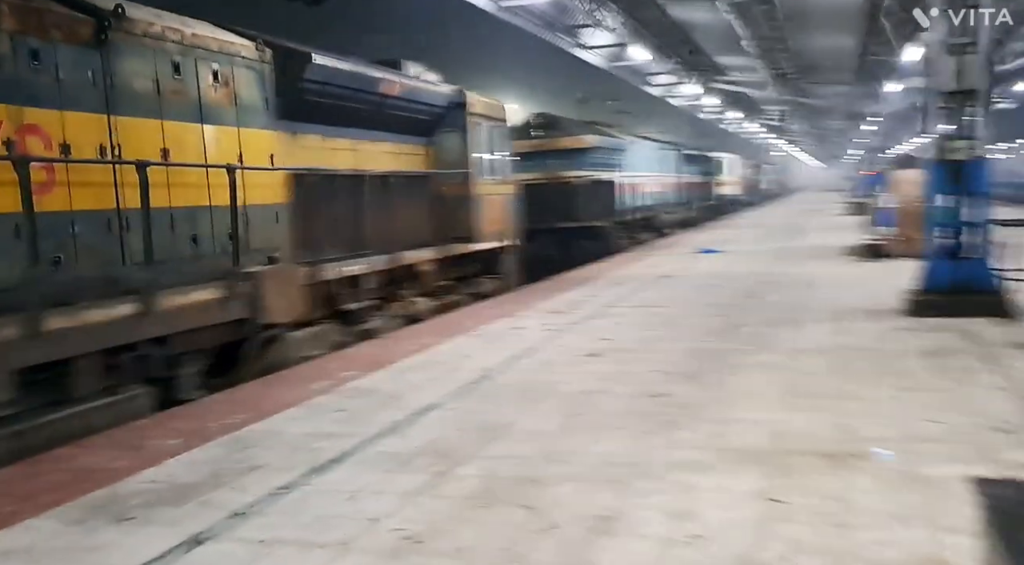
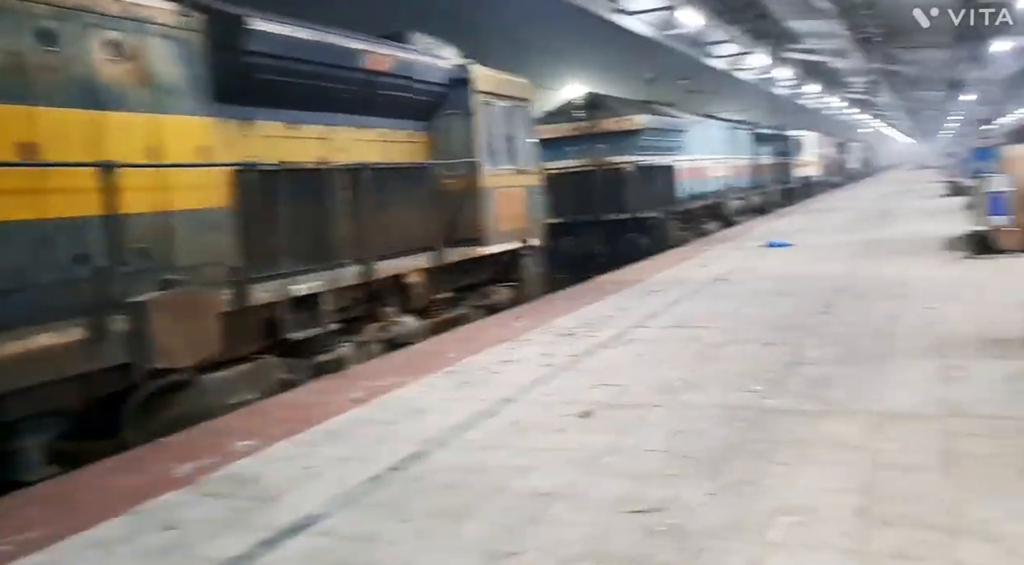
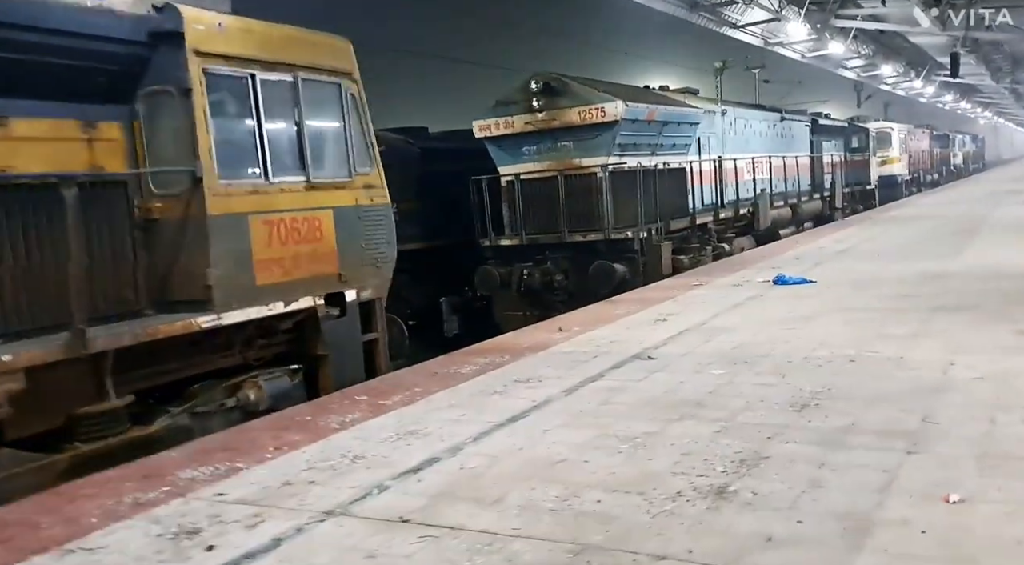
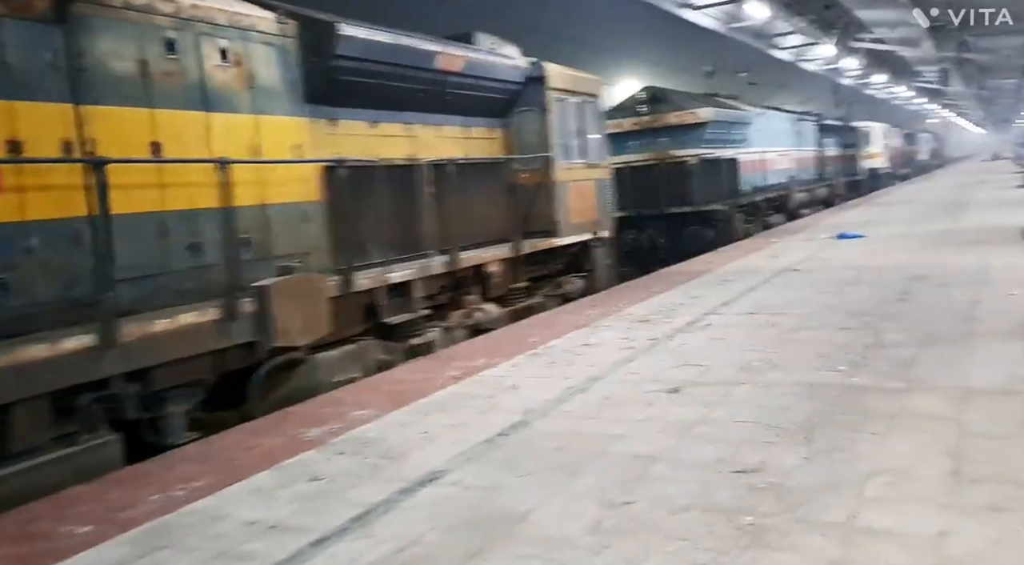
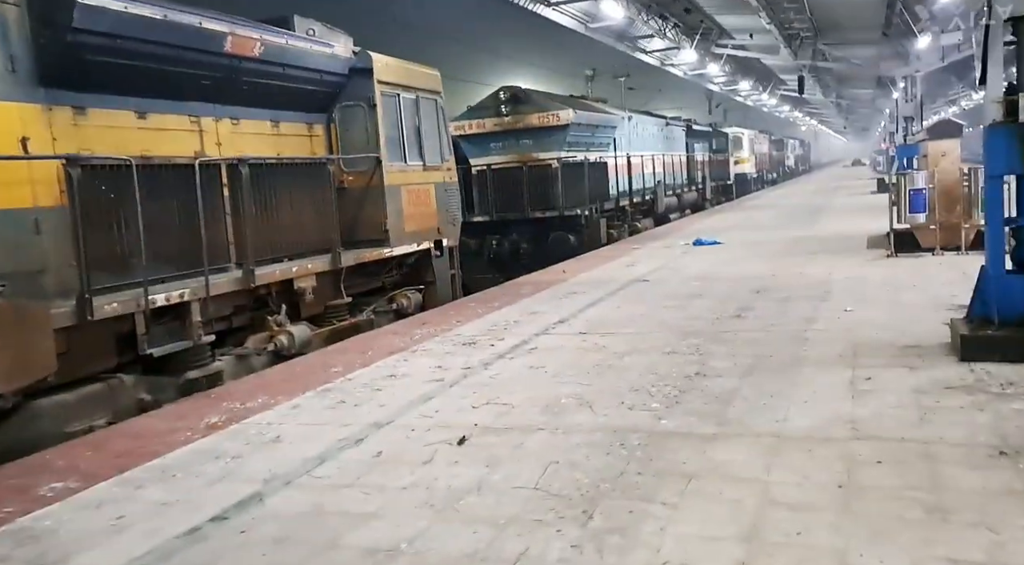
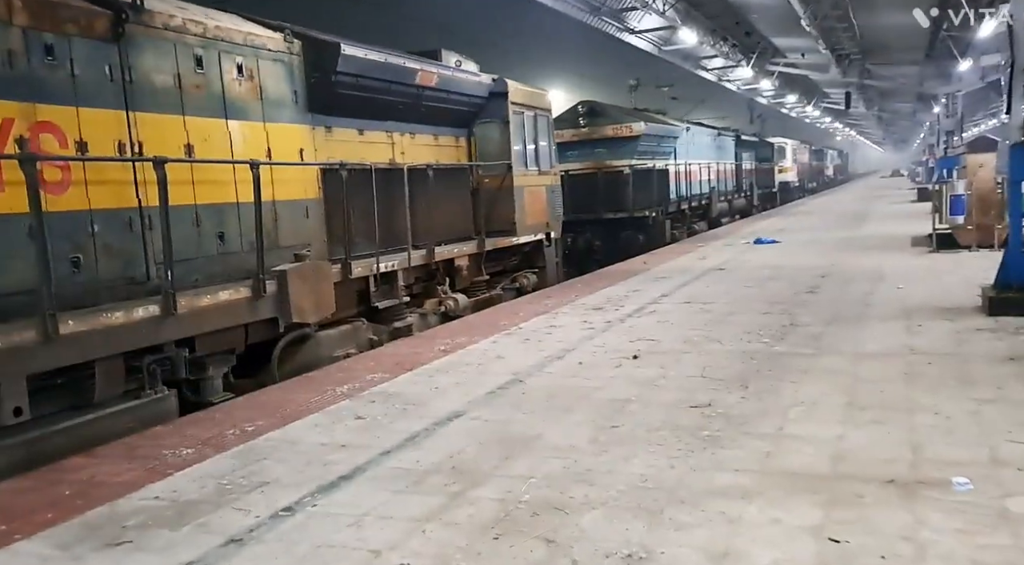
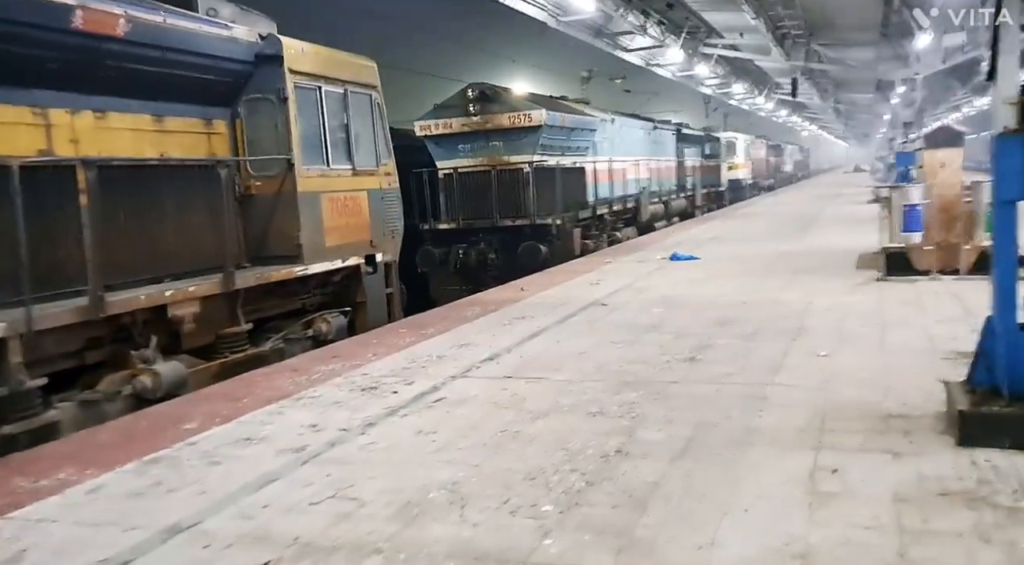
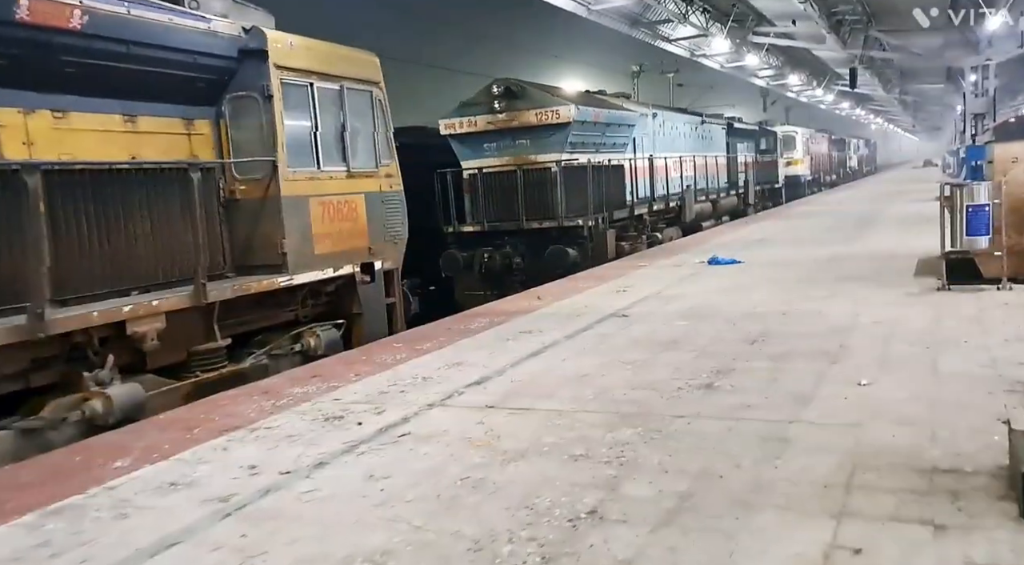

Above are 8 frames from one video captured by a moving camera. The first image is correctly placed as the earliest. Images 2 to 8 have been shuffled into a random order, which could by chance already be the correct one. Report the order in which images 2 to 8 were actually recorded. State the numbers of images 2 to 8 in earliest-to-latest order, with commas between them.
6, 4, 2, 5, 7, 8, 3
